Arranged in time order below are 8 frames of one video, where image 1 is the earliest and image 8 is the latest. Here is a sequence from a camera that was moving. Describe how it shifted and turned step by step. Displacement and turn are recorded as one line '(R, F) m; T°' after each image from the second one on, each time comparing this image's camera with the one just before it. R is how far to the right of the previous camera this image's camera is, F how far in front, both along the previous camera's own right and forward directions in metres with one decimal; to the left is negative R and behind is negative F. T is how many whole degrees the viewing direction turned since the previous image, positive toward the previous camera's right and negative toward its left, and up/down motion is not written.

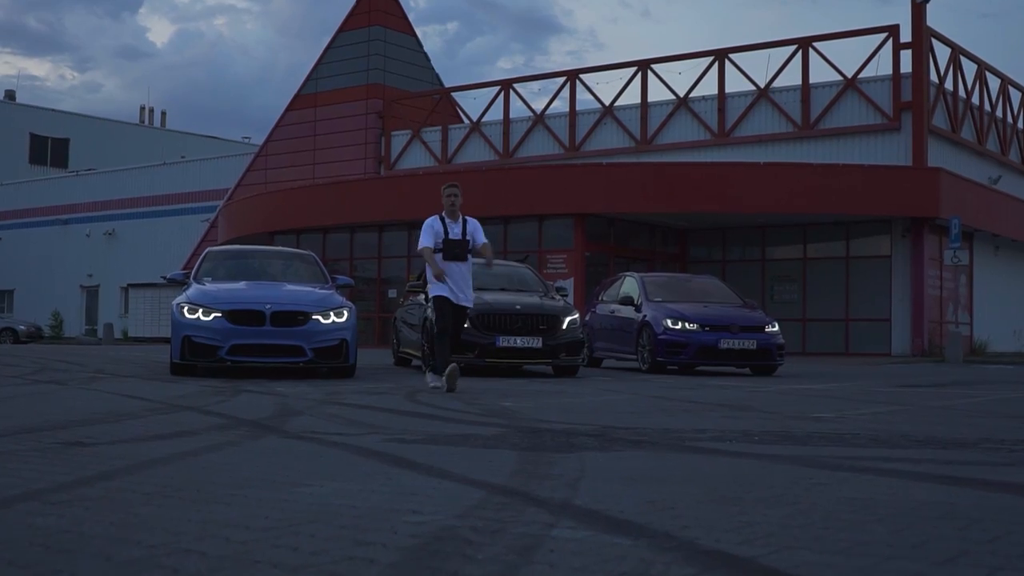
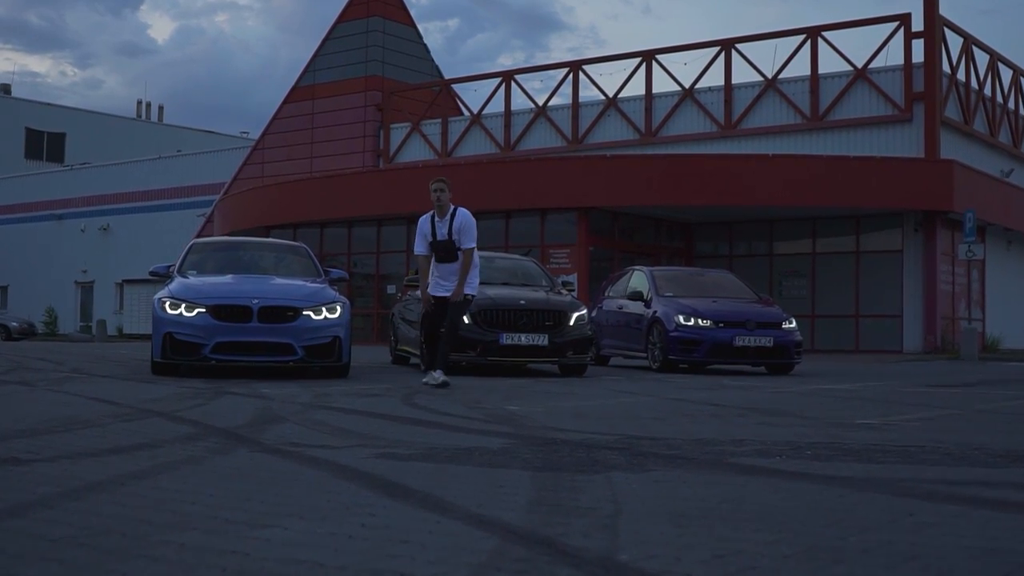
(0.0, +0.9) m; 0°
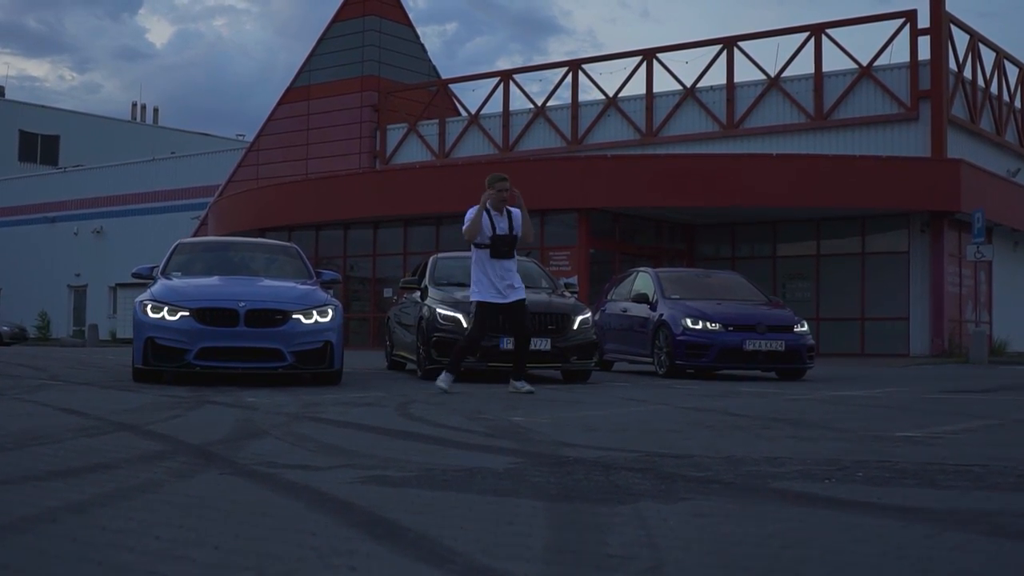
(0.0, +0.7) m; 0°
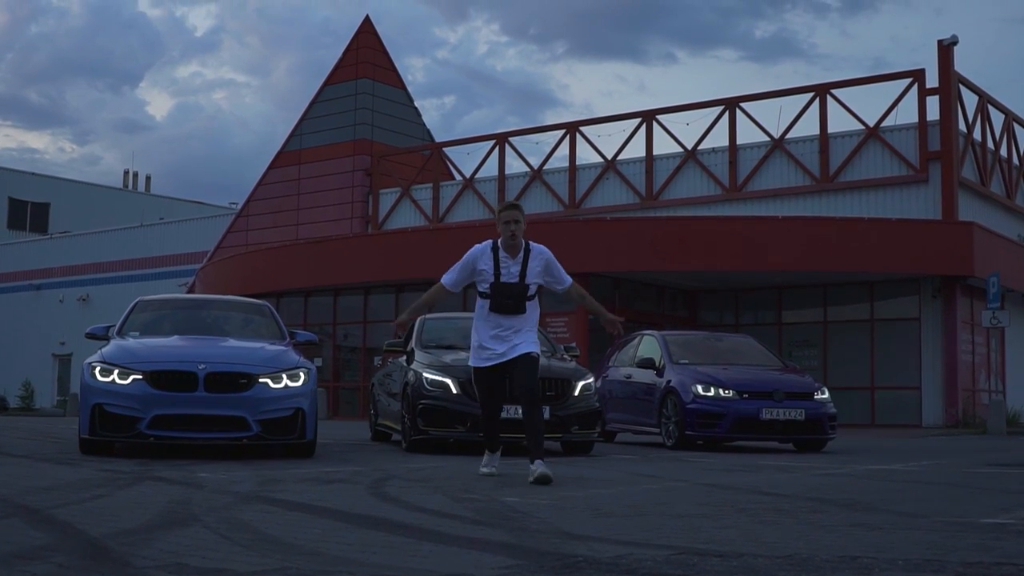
(0.0, +1.3) m; 0°
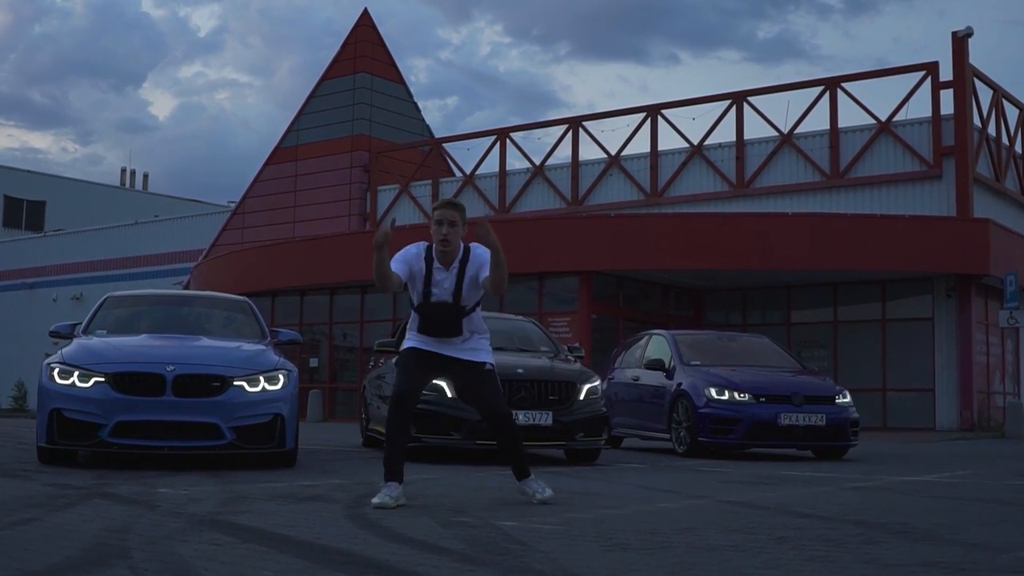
(0.0, +1.0) m; 0°
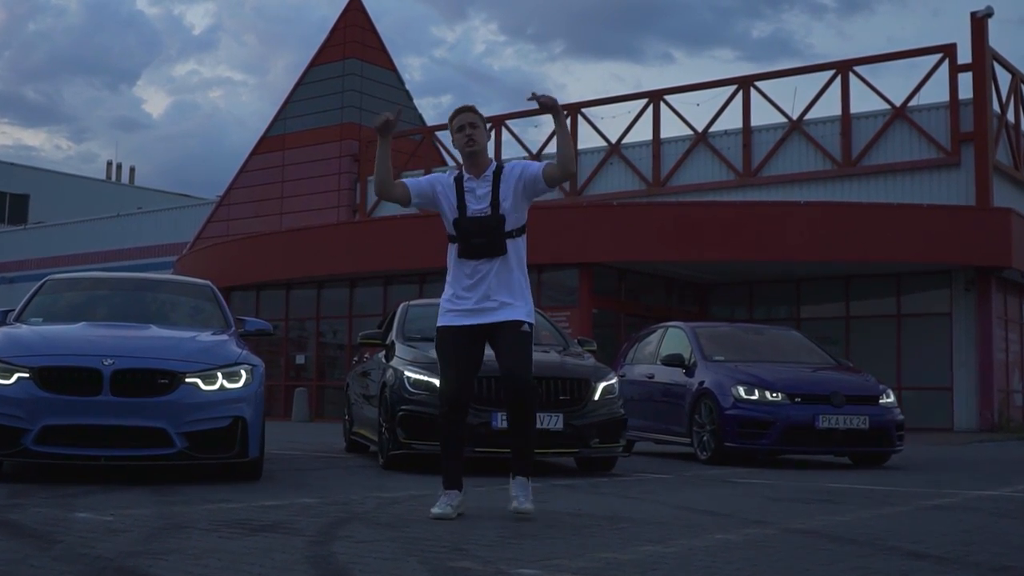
(-0.1, +1.6) m; 0°
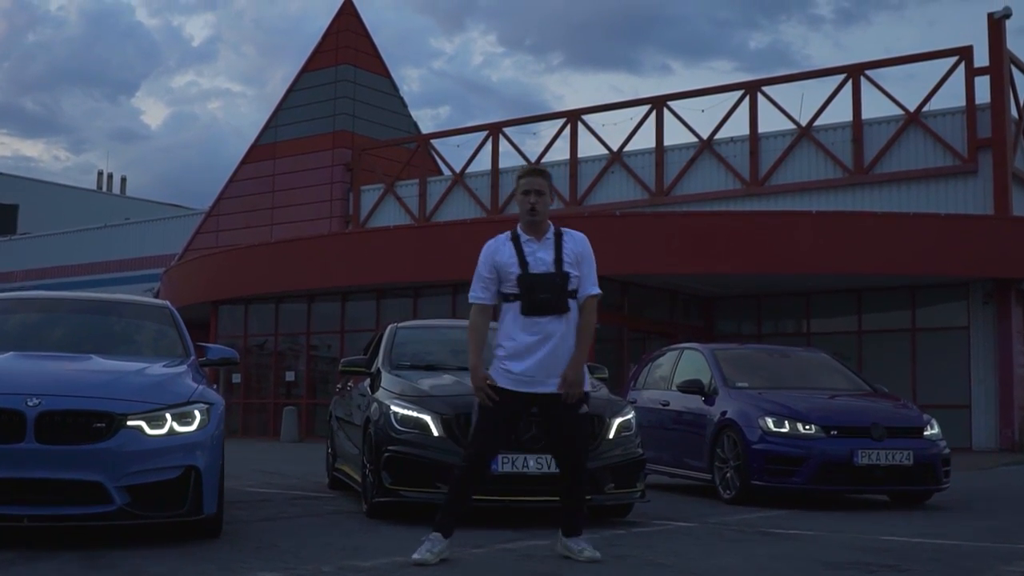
(0.0, +1.3) m; 0°
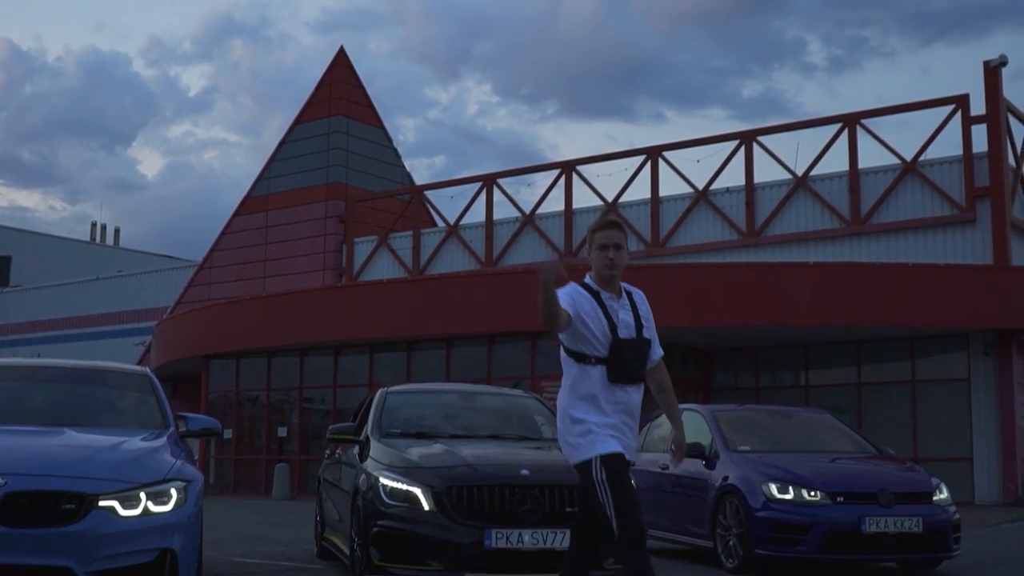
(0.0, +0.3) m; 0°
